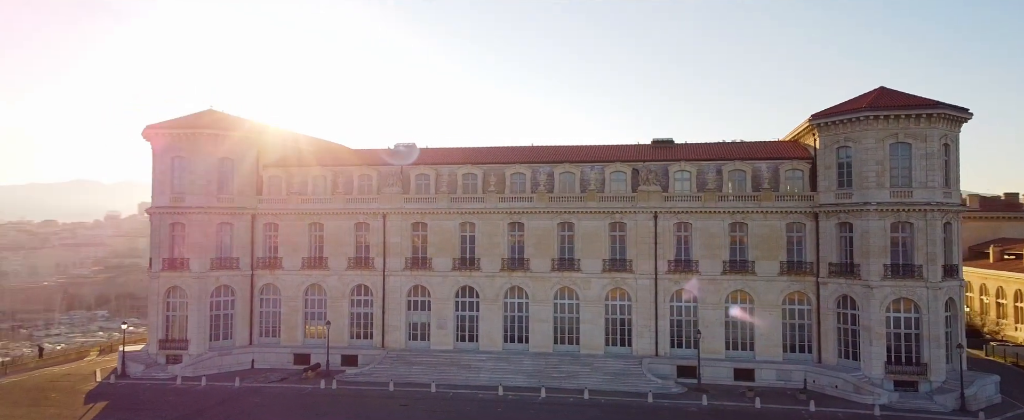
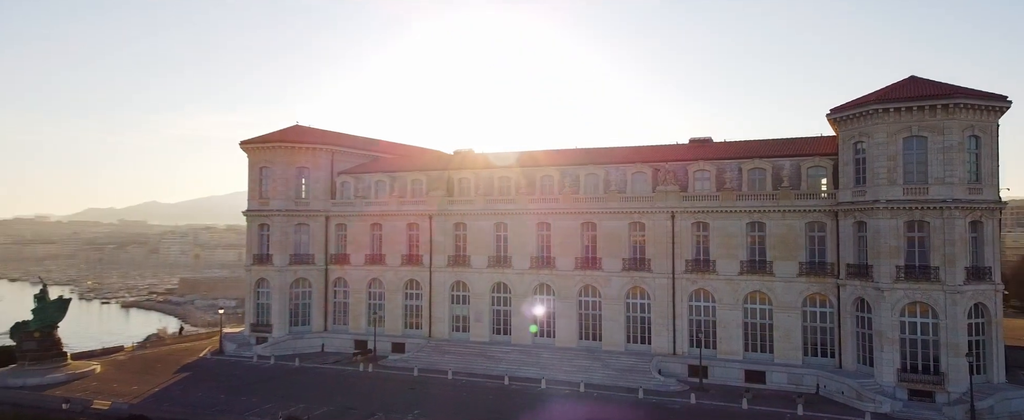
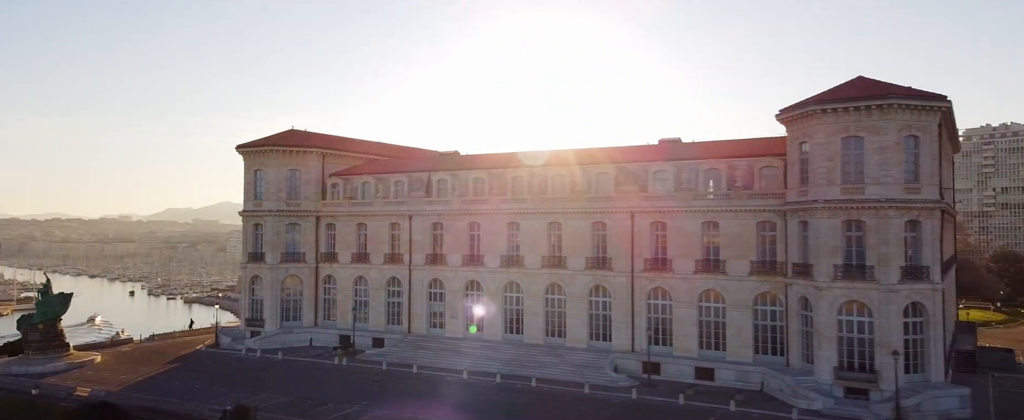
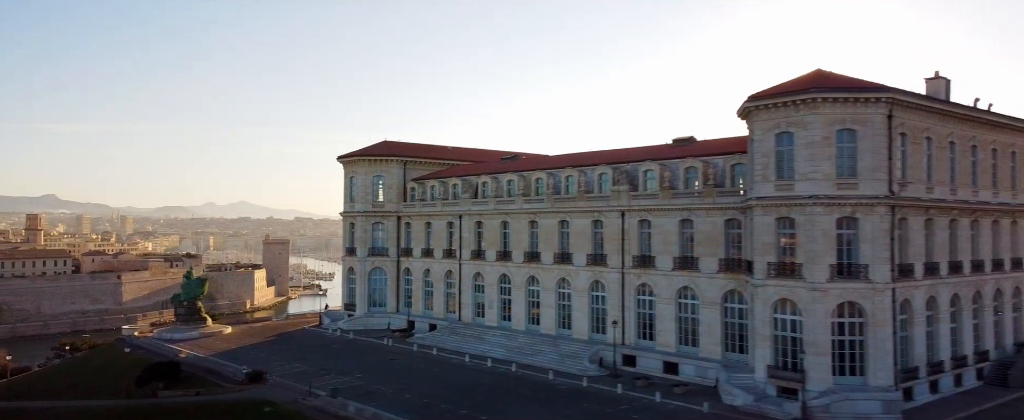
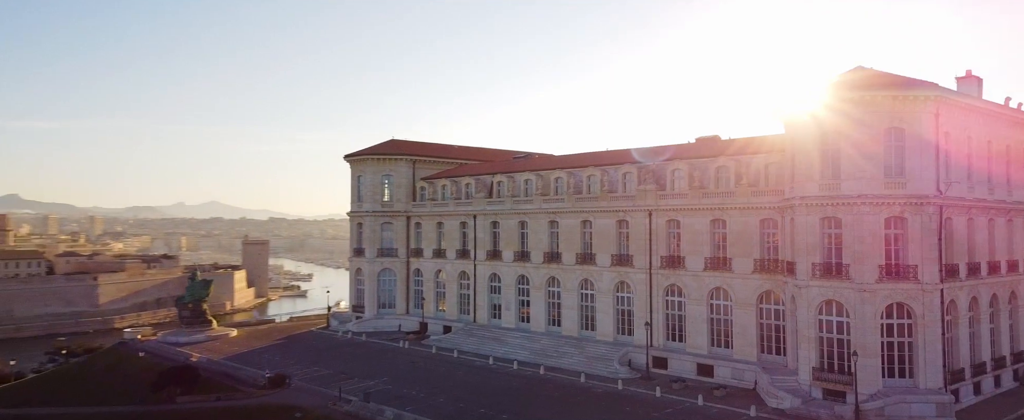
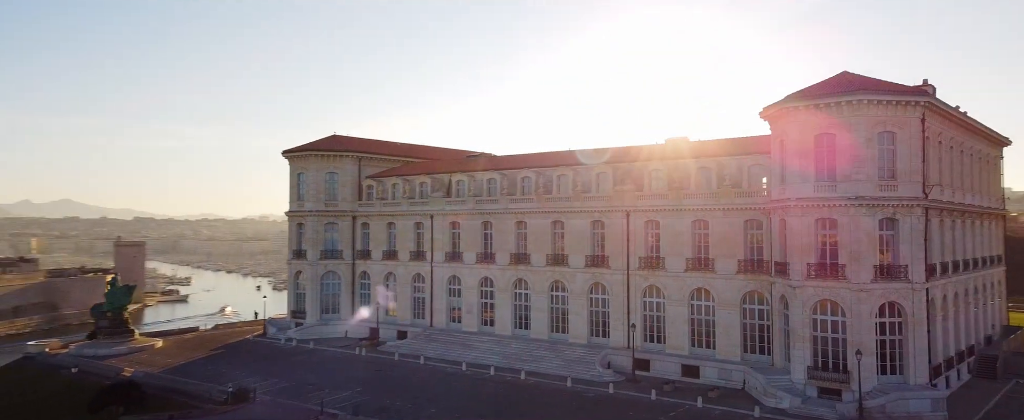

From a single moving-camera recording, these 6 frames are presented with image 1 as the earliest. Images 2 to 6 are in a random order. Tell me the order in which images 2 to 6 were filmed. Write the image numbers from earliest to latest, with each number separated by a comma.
2, 3, 6, 5, 4
